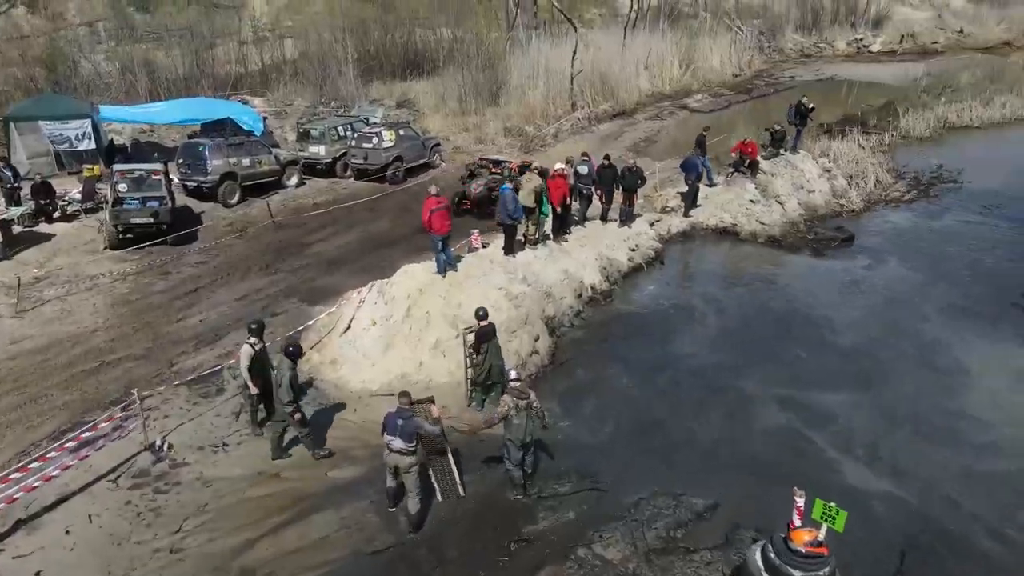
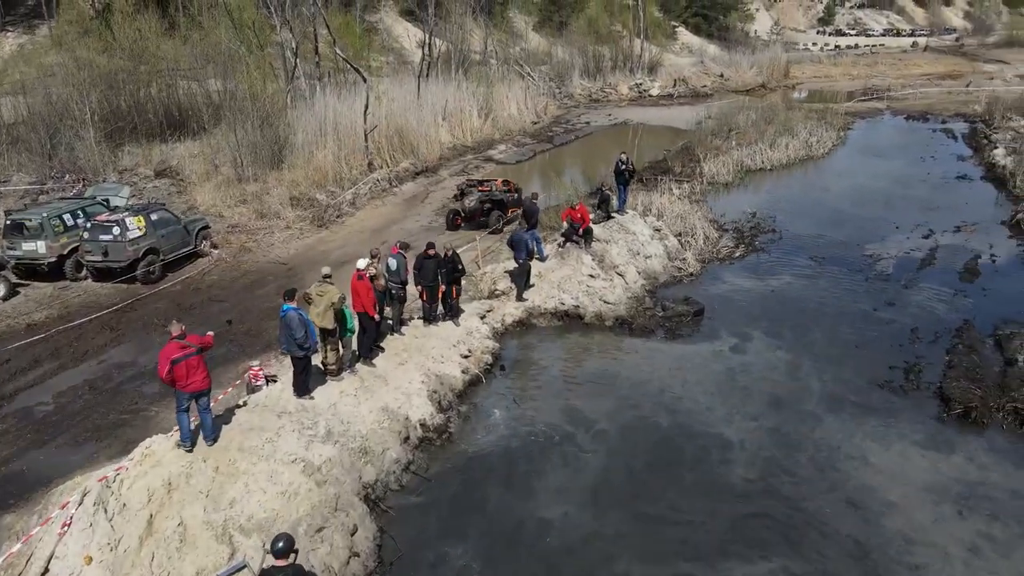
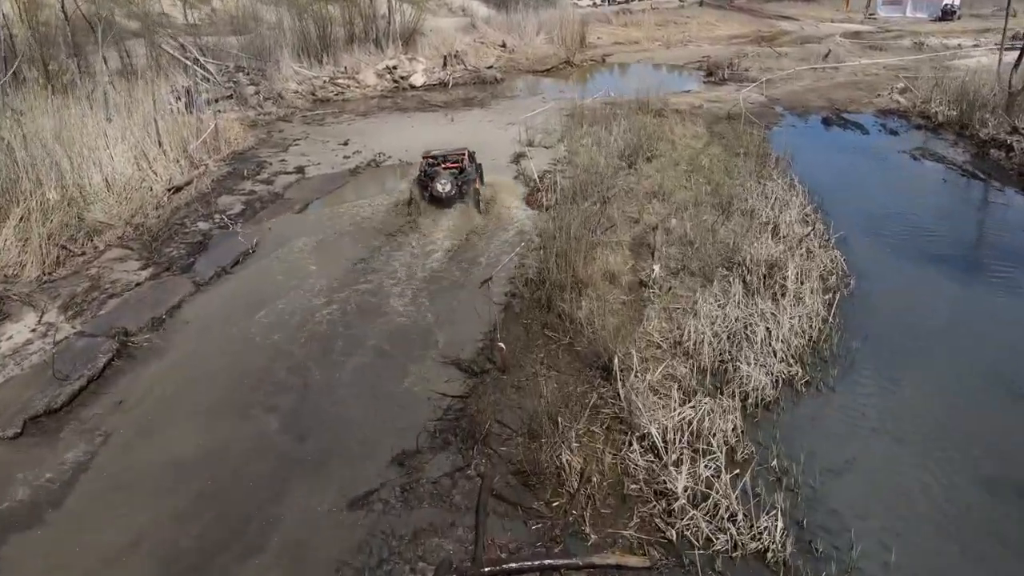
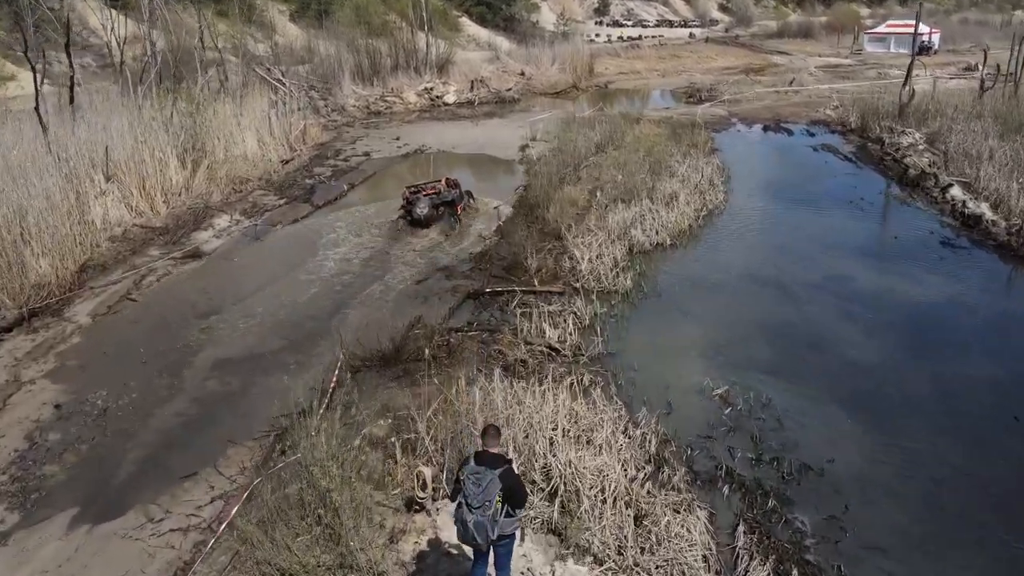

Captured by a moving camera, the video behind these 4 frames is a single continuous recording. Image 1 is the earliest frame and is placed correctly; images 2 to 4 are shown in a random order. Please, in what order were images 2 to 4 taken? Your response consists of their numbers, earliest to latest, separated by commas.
2, 4, 3
